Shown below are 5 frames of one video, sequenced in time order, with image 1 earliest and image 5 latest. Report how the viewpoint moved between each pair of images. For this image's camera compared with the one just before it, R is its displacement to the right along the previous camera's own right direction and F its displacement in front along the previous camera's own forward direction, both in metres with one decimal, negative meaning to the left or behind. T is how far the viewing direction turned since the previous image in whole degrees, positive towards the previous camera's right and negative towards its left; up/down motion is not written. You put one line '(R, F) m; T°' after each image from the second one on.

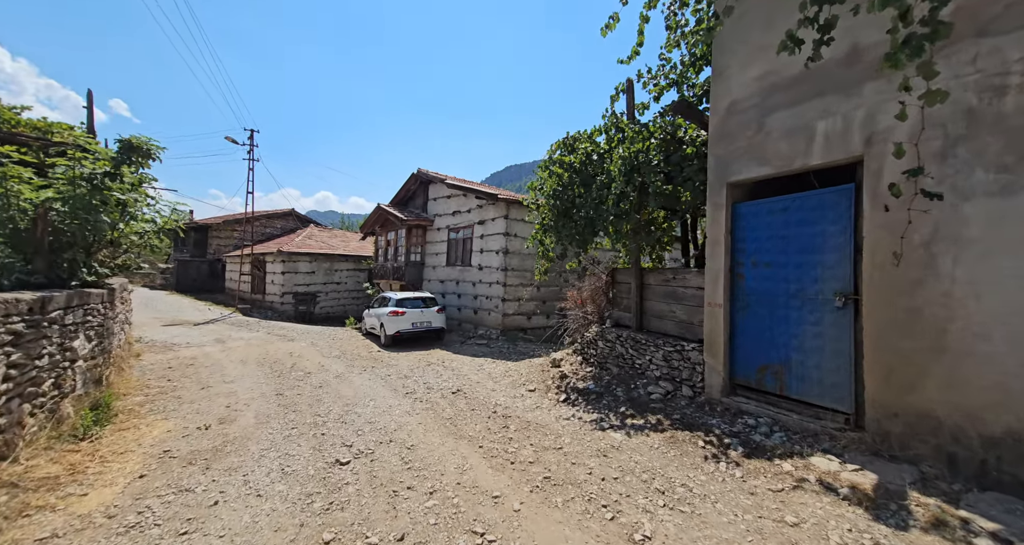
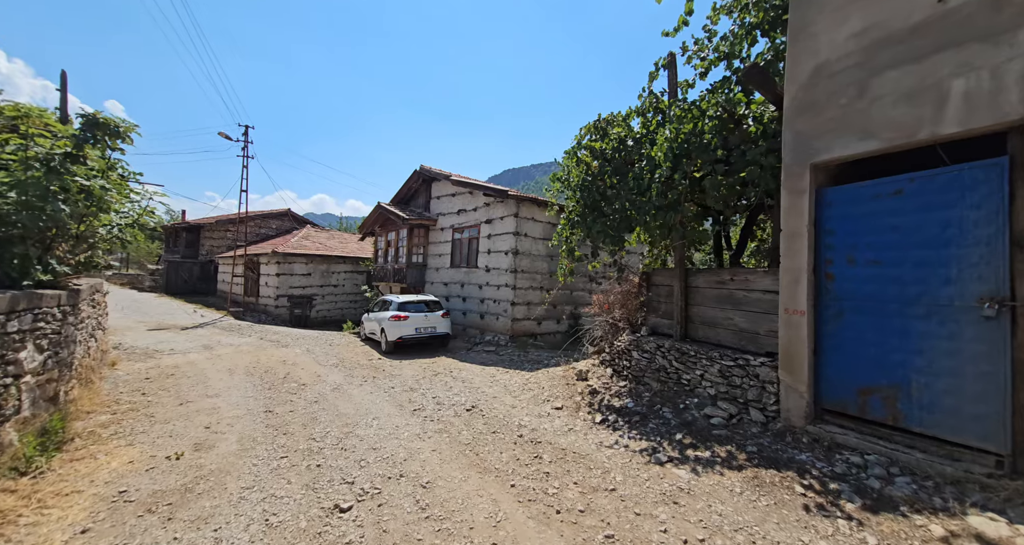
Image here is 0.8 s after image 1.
(-0.4, +0.9) m; 0°
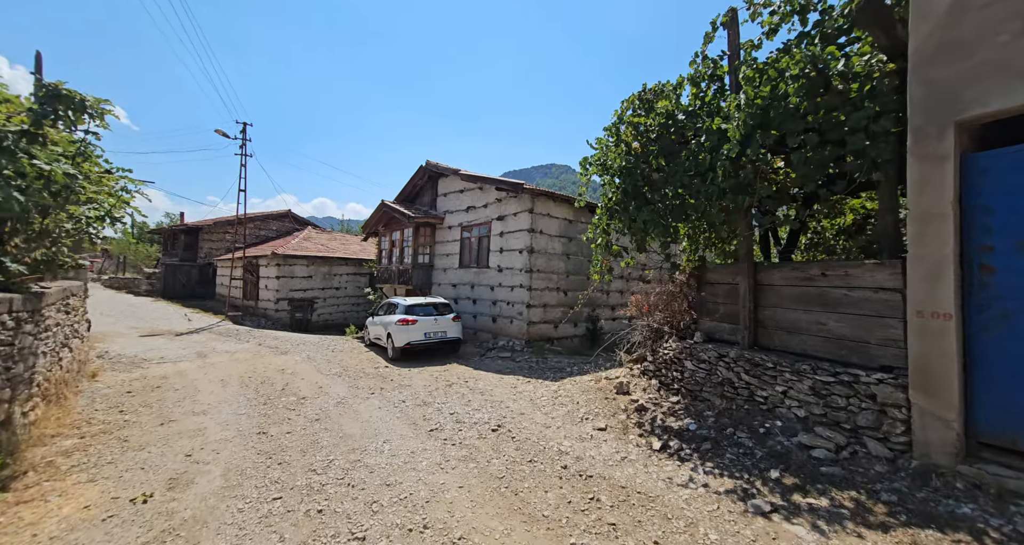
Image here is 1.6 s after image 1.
(-0.4, +0.9) m; 0°
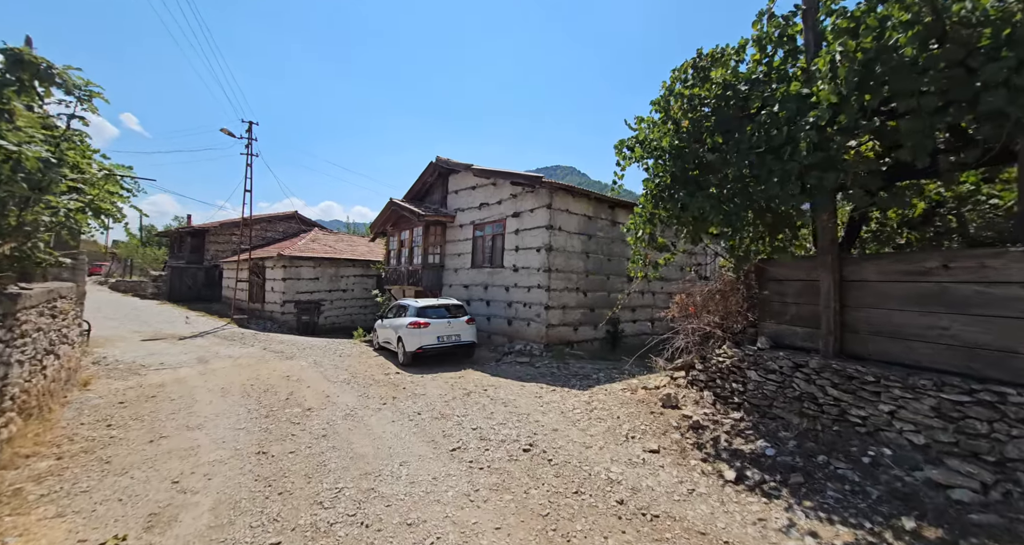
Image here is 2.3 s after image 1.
(-0.4, +0.7) m; -1°
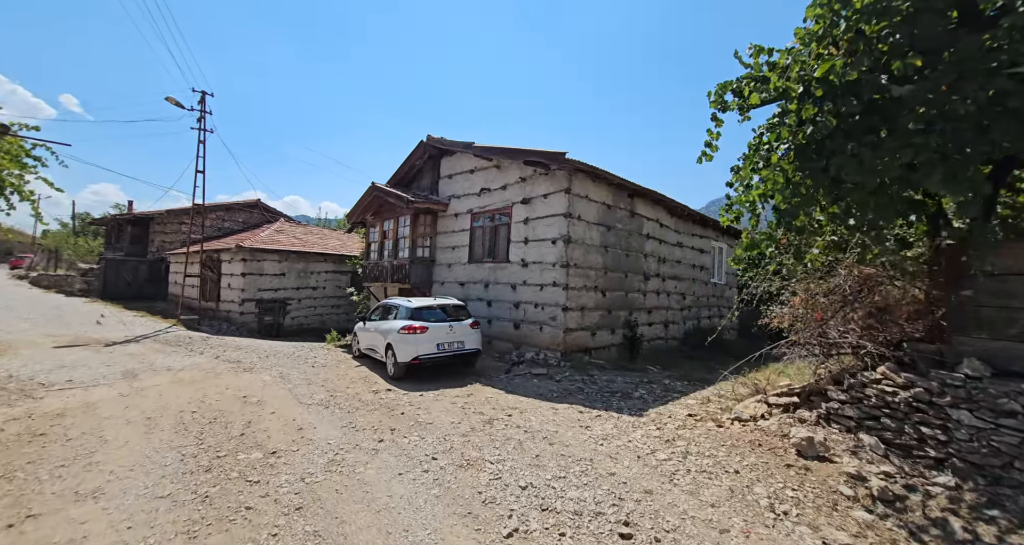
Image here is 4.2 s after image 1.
(-1.0, +1.8) m; +4°
